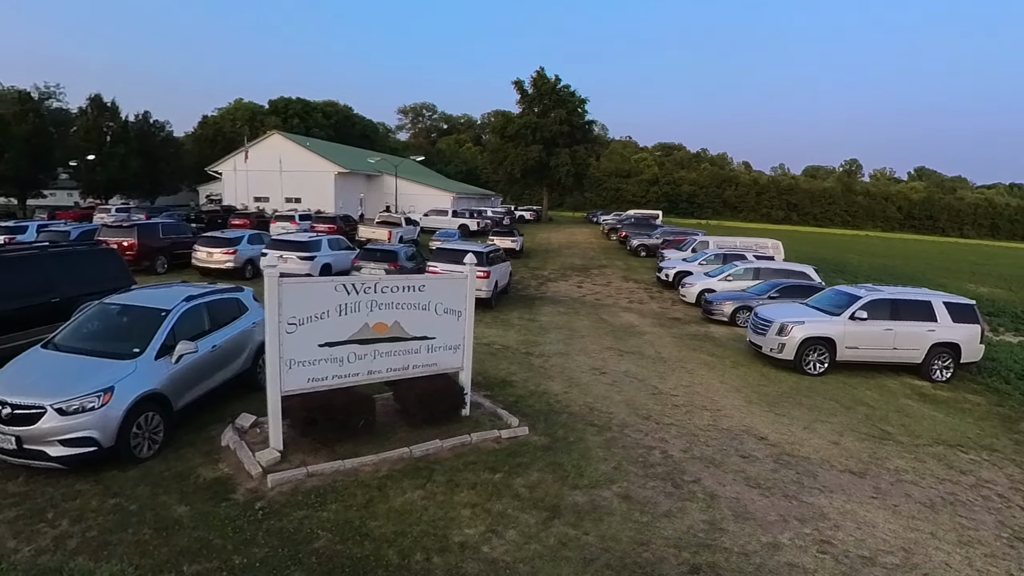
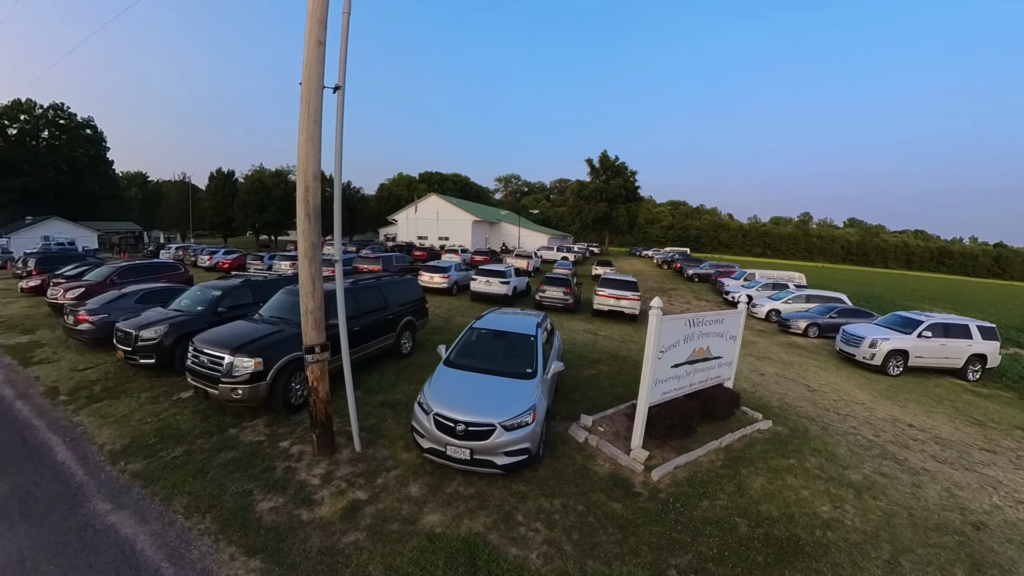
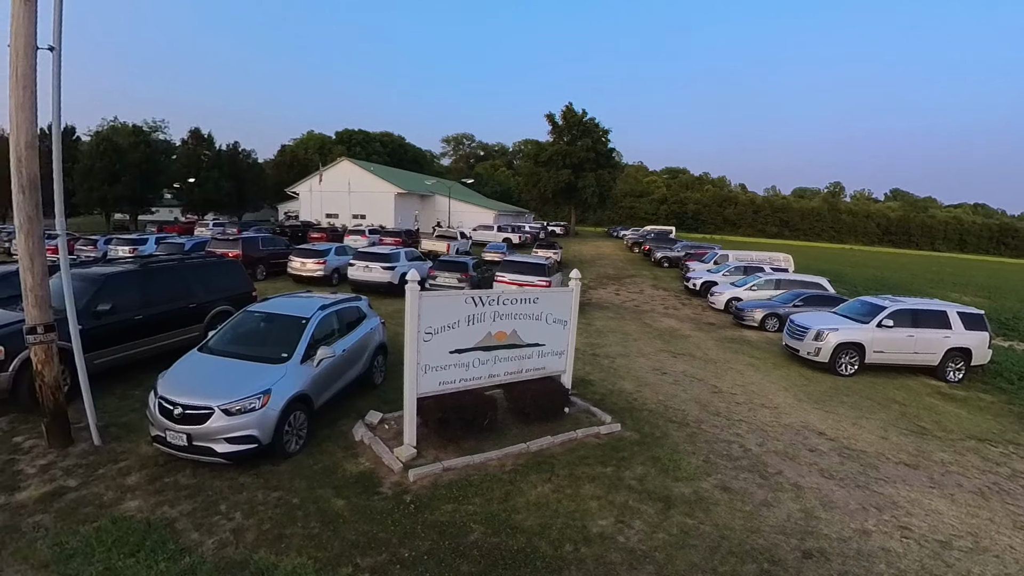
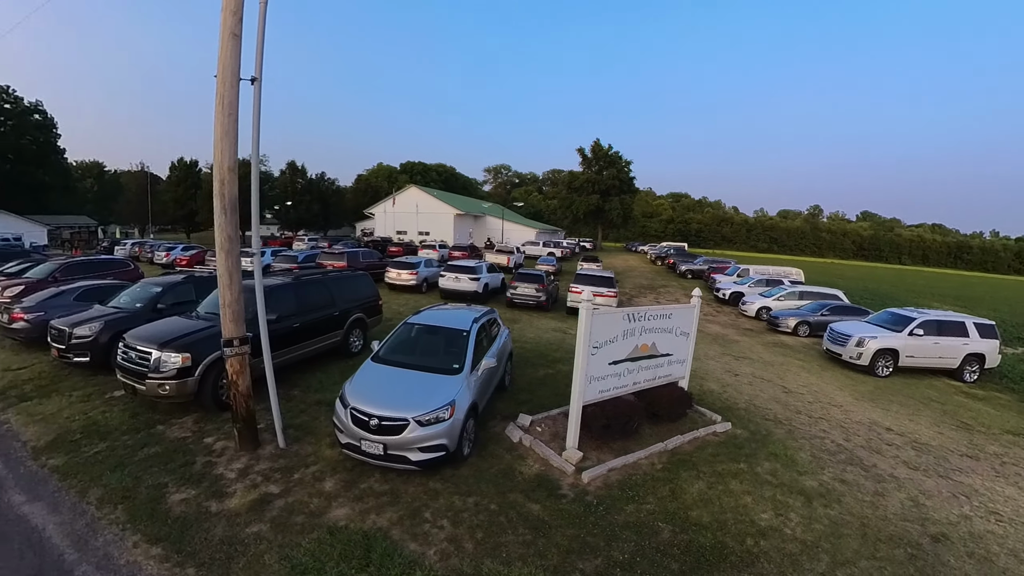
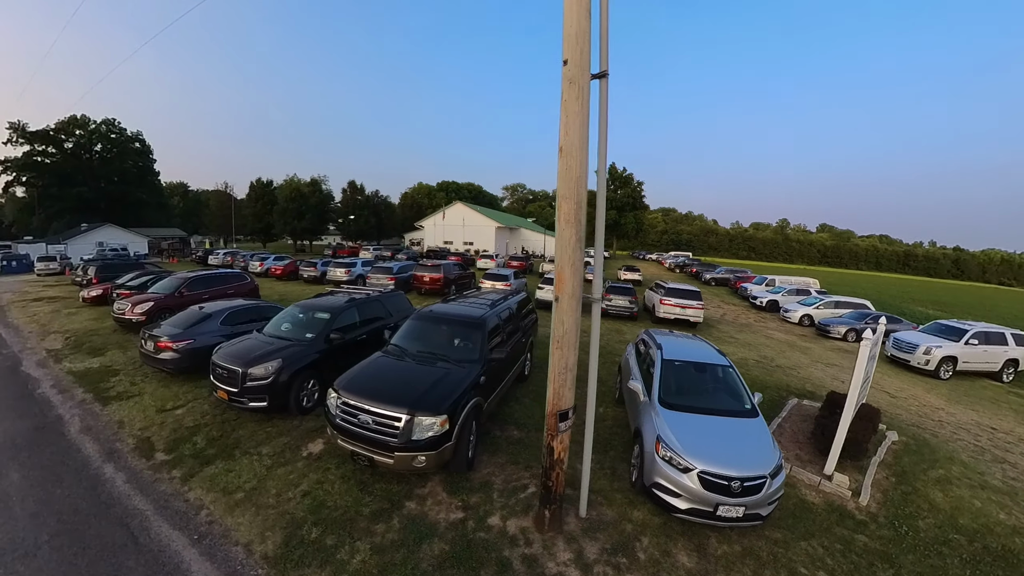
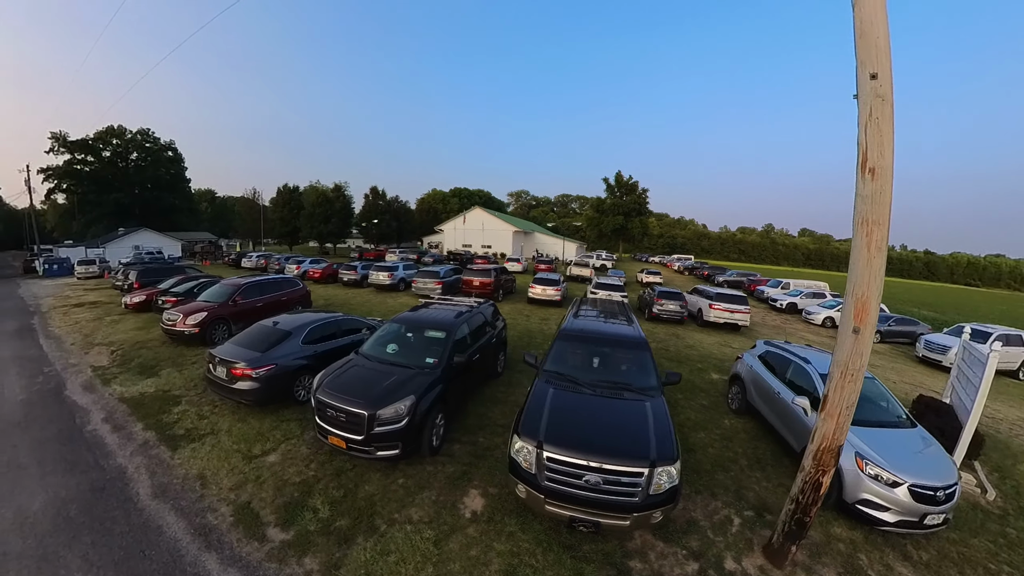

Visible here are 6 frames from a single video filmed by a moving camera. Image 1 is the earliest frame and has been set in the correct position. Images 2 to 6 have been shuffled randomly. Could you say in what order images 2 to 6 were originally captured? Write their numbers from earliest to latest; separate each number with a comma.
3, 4, 2, 5, 6
